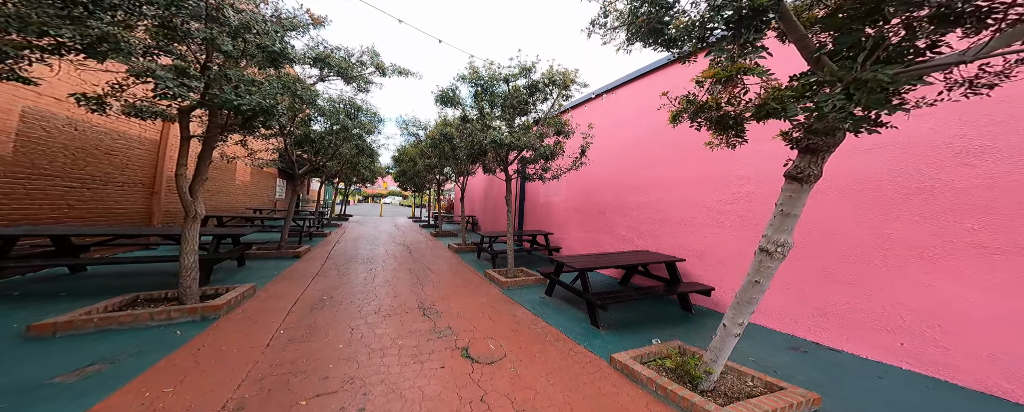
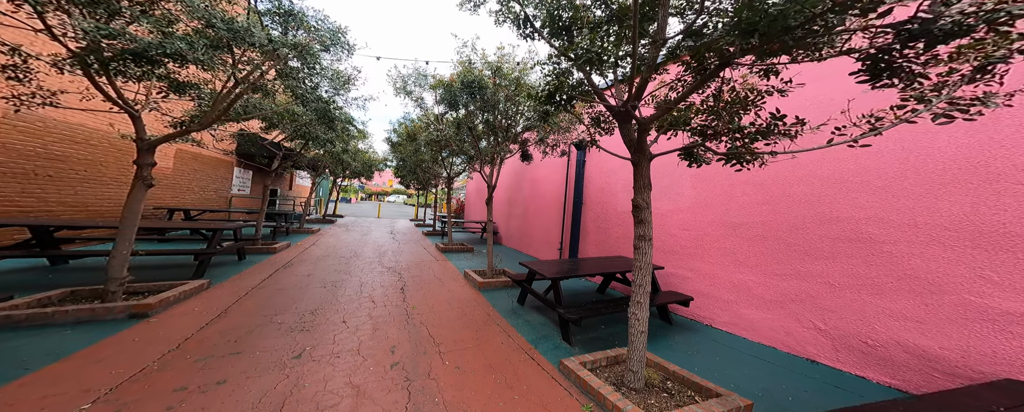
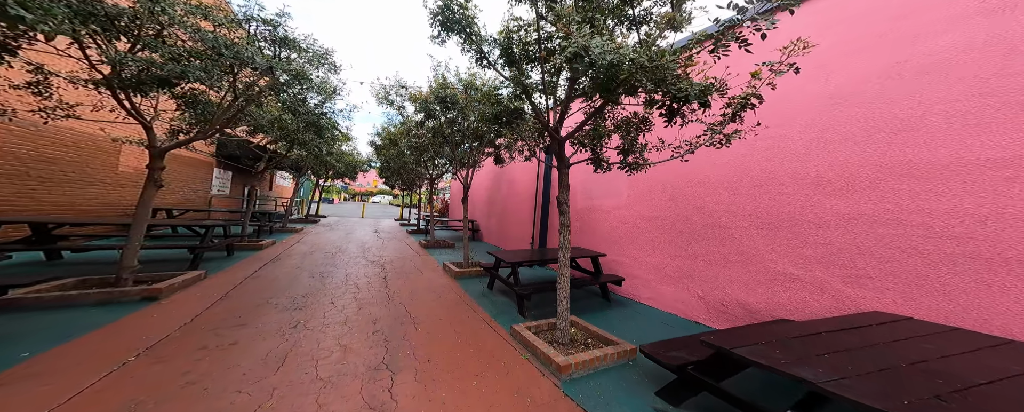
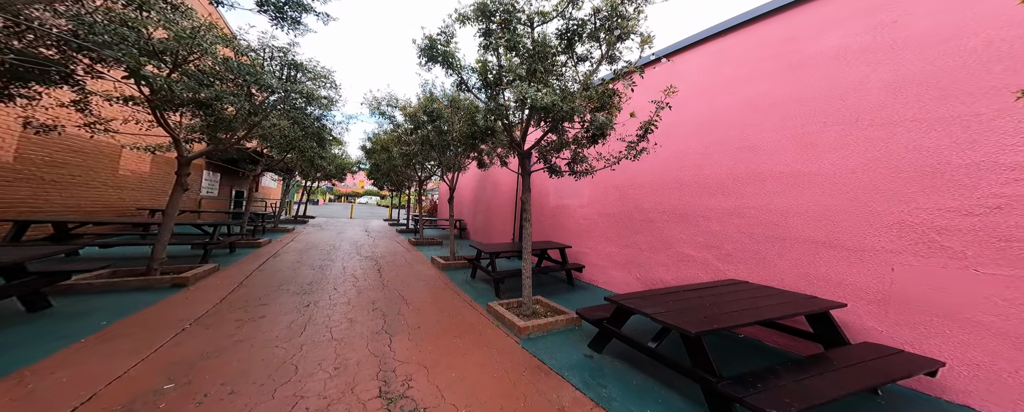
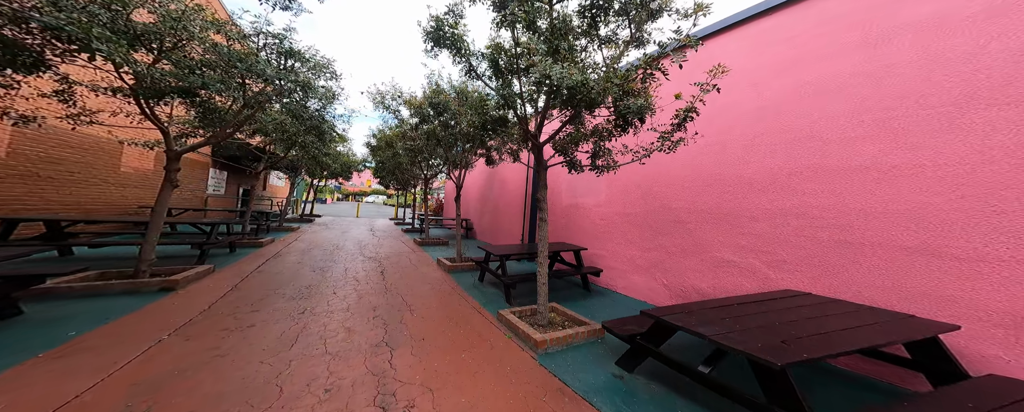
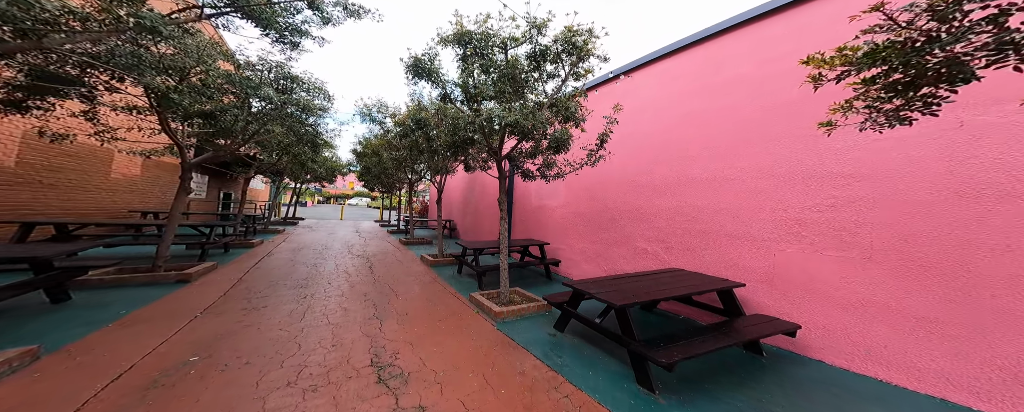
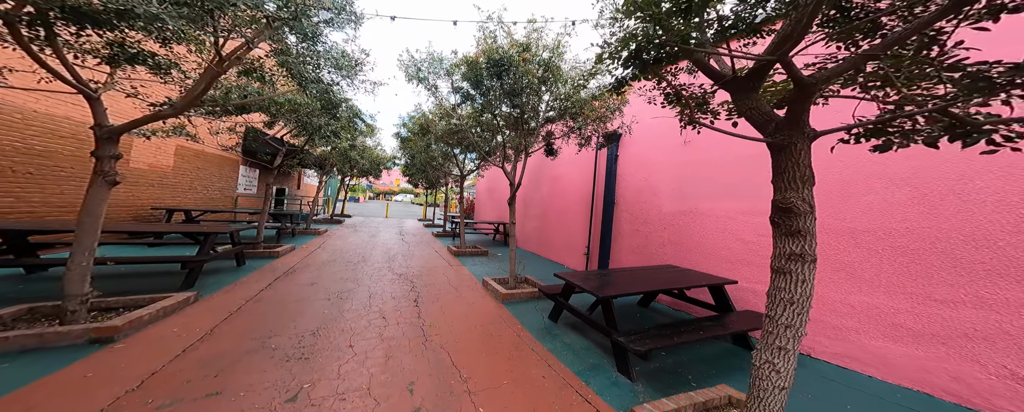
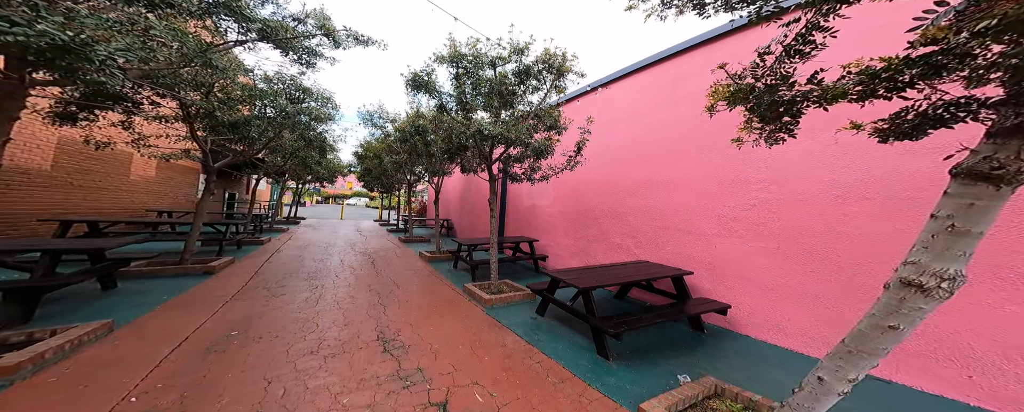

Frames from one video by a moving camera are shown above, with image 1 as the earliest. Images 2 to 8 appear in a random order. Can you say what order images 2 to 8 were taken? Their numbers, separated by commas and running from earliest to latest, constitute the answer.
8, 6, 4, 5, 3, 2, 7
